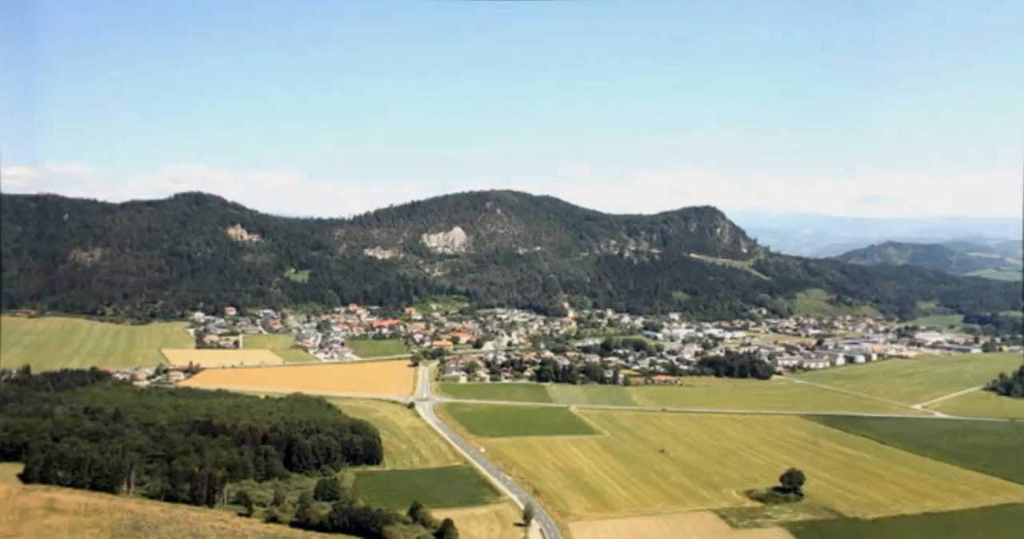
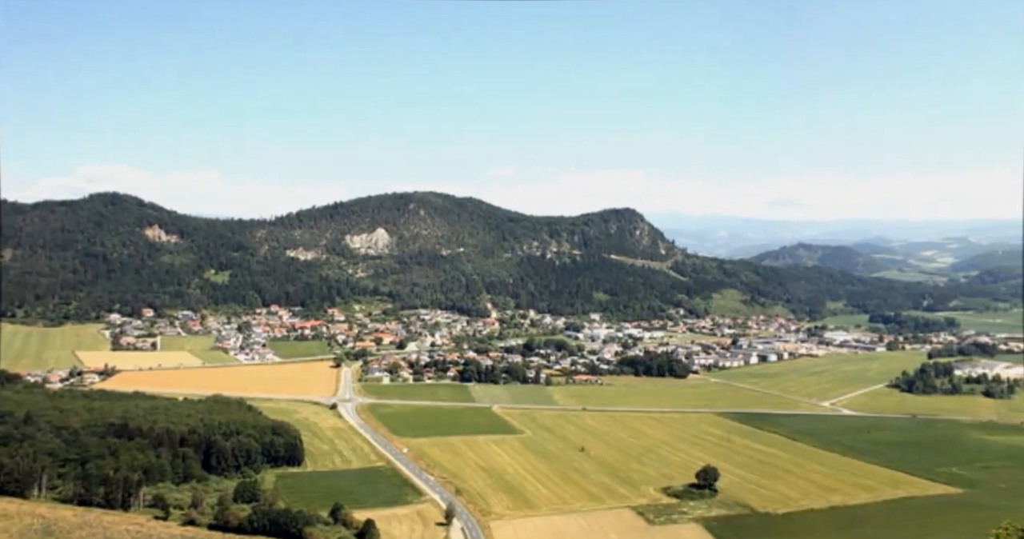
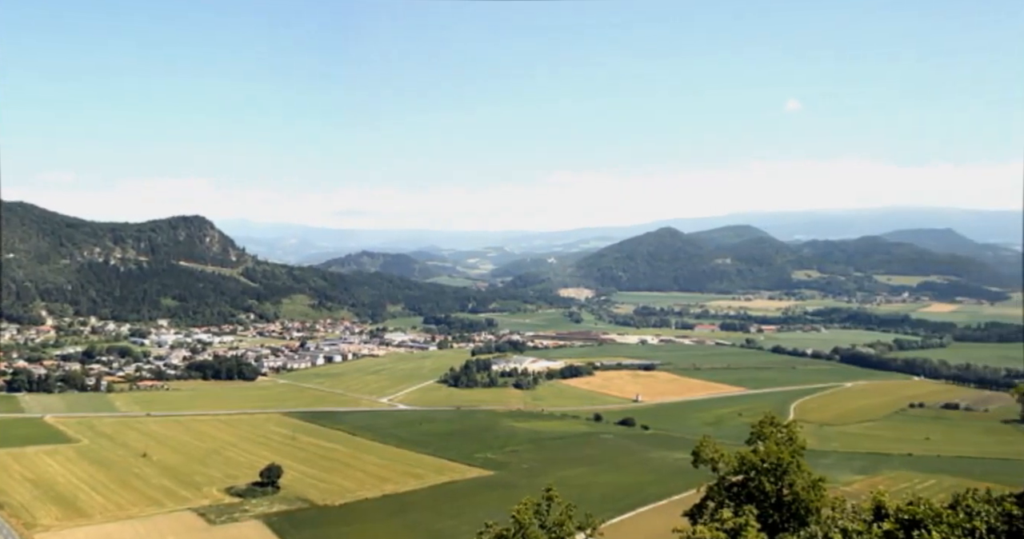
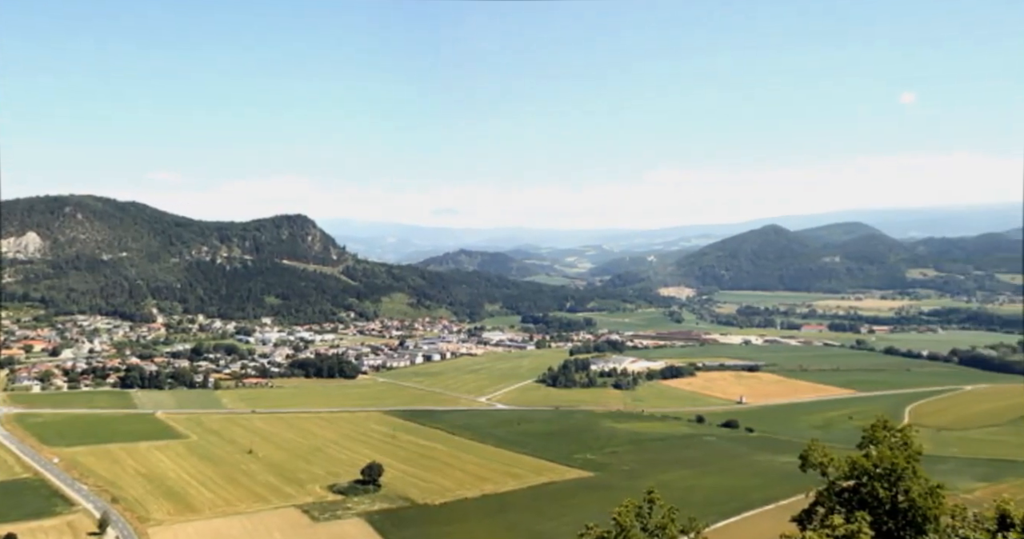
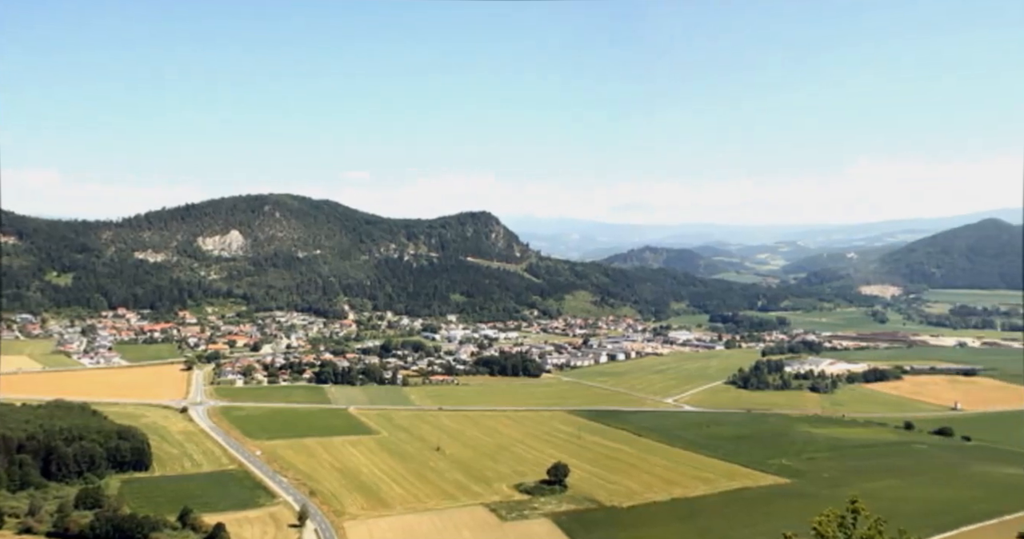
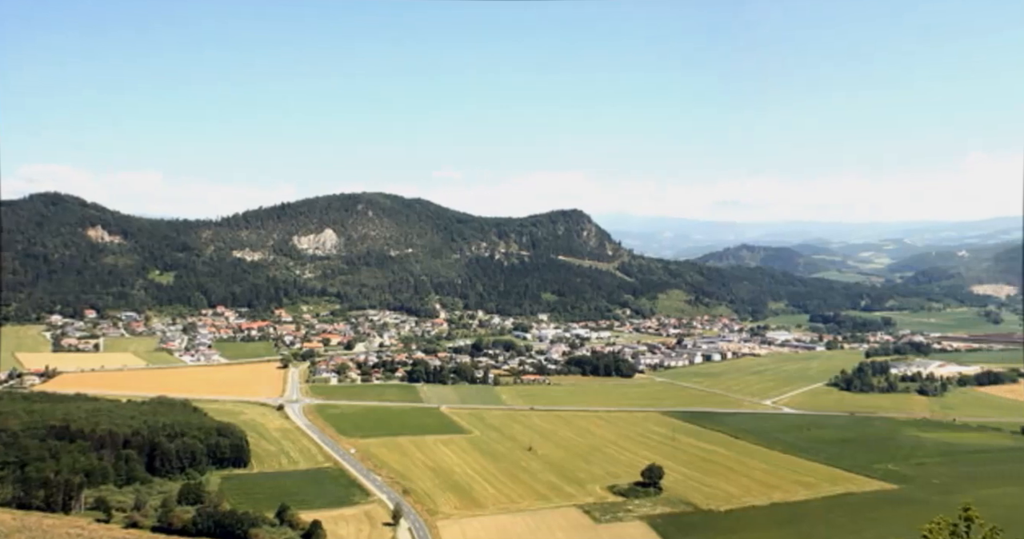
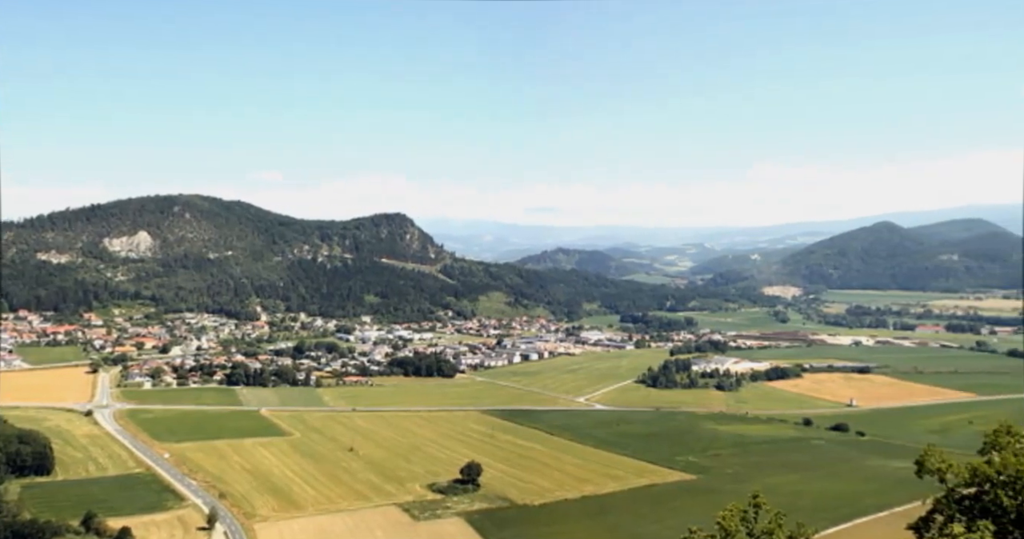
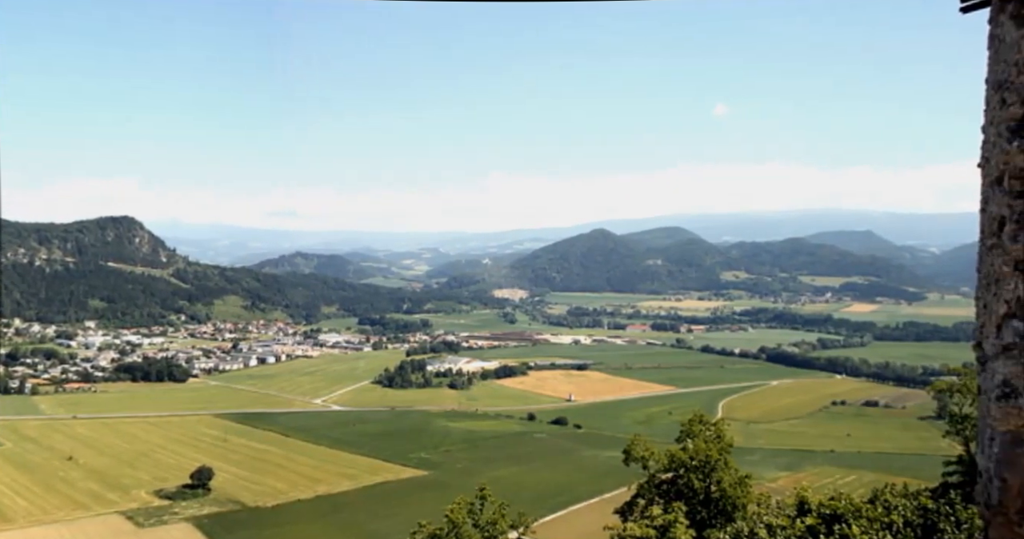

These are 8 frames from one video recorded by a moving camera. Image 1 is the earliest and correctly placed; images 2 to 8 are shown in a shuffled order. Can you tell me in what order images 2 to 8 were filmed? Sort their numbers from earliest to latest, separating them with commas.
2, 6, 5, 7, 4, 3, 8
